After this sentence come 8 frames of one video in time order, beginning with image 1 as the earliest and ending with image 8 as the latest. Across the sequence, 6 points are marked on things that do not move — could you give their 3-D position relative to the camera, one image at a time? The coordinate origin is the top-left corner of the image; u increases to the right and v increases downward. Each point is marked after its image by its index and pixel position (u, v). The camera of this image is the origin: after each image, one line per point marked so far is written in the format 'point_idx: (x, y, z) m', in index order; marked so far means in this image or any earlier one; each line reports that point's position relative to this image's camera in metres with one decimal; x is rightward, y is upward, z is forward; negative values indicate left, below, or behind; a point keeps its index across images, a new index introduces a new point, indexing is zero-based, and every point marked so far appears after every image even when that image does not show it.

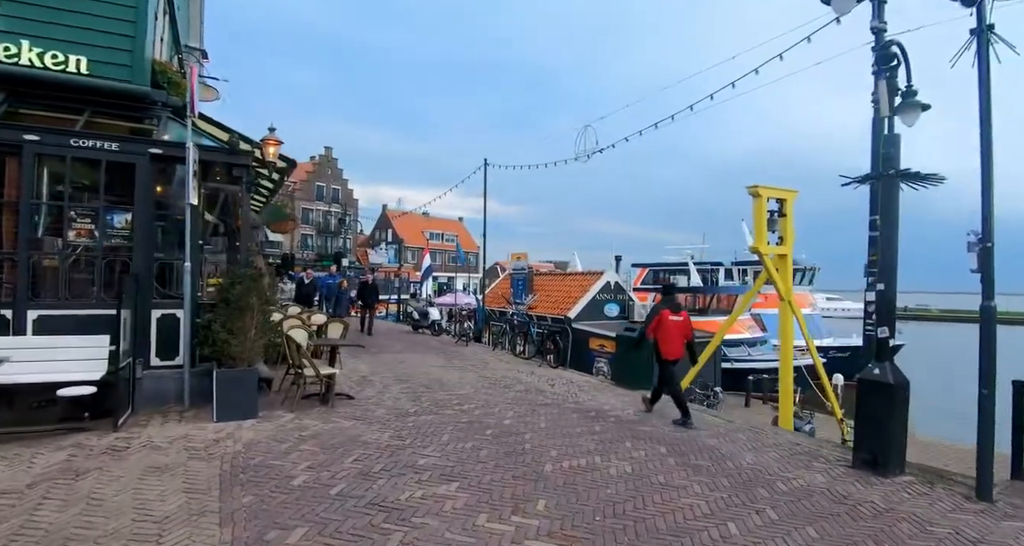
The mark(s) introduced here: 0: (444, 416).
0: (-0.7, -1.6, +5.8) m
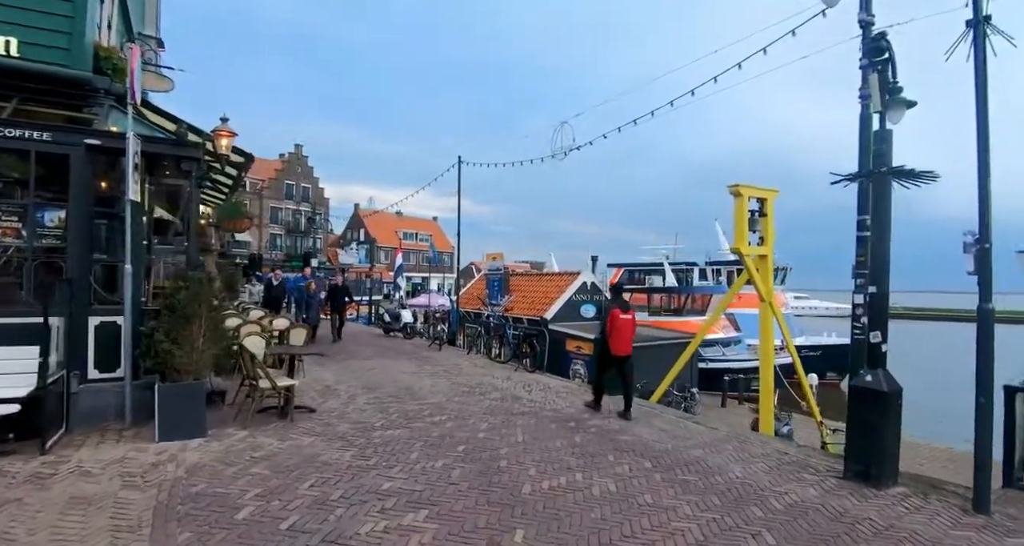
0: (-1.0, -1.6, +5.4) m
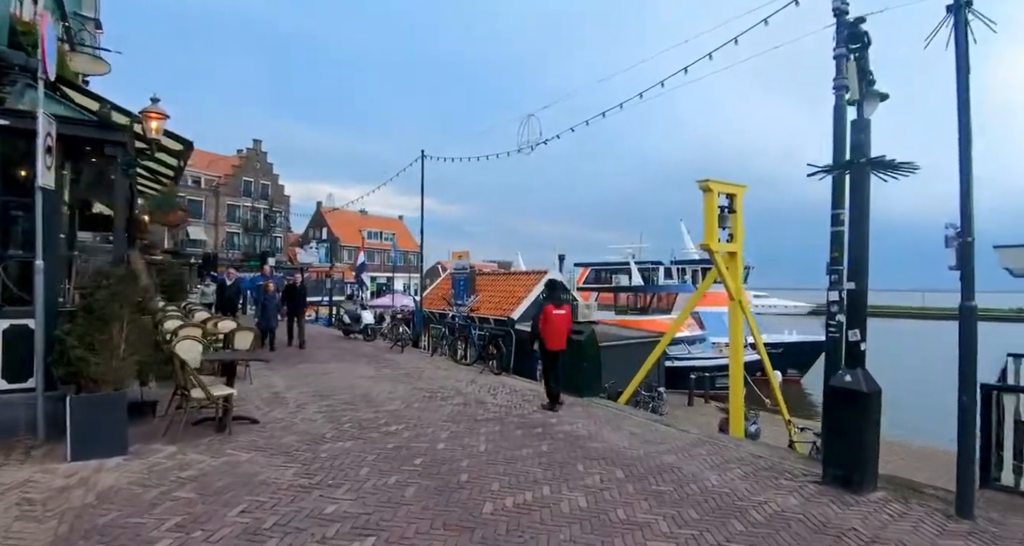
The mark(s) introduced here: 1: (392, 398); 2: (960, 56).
0: (-1.3, -1.6, +5.0) m
1: (-1.5, -1.6, +6.8) m
2: (+3.3, +1.6, +3.9) m
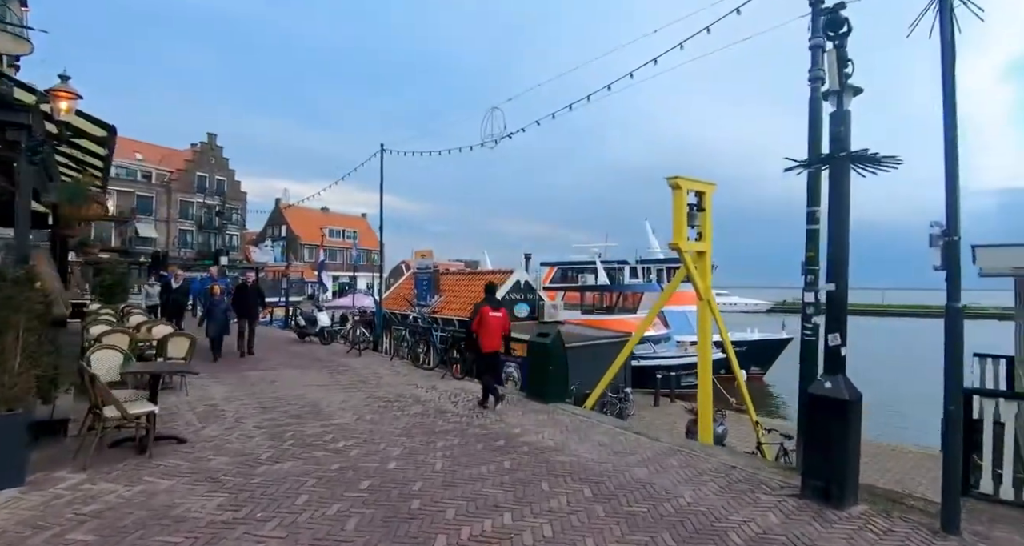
0: (-1.7, -1.6, +4.4) m
1: (-2.0, -1.6, +6.3) m
2: (+3.0, +1.6, +3.7) m
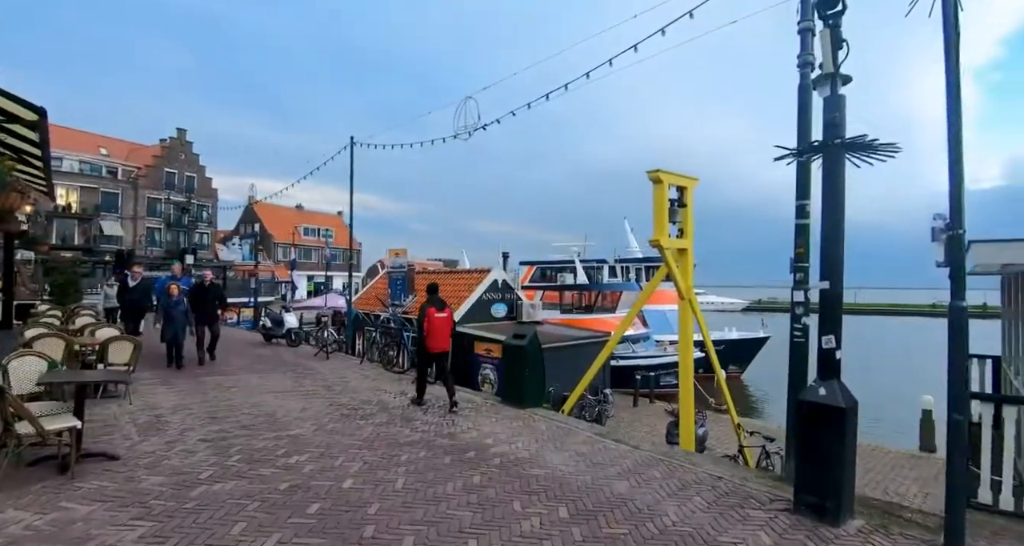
0: (-1.9, -1.5, +4.0) m
1: (-2.3, -1.6, +5.8) m
2: (+2.8, +1.6, +3.4) m
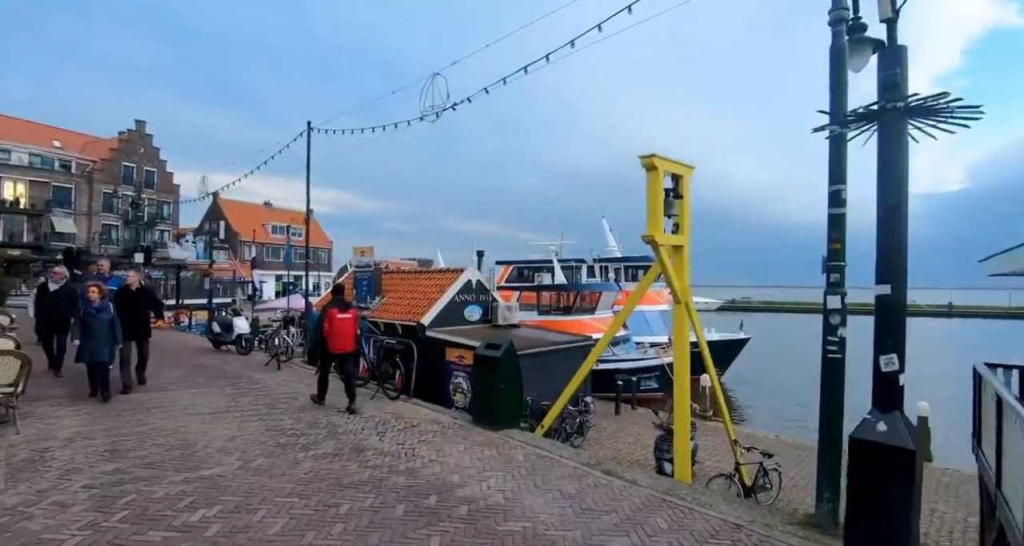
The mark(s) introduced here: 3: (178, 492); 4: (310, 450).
0: (-2.1, -1.6, +3.0) m
1: (-2.5, -1.6, +4.8) m
2: (+2.6, +1.6, +2.6) m
3: (-2.4, -1.5, +3.8) m
4: (-1.8, -1.6, +4.9) m
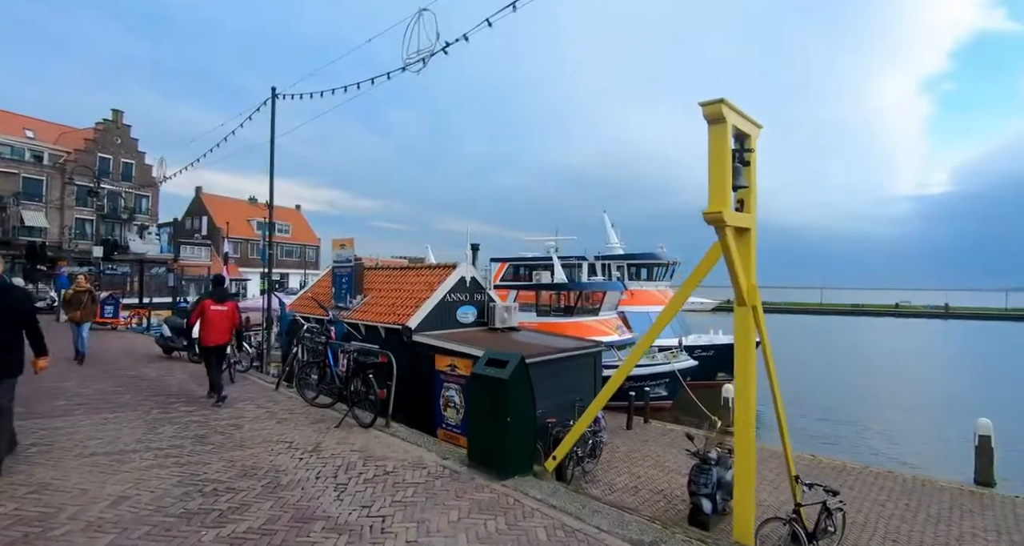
0: (-2.0, -1.5, +1.4) m
1: (-2.4, -1.5, +3.1) m
2: (+2.8, +1.6, +1.0) m
3: (-2.3, -1.5, +2.2) m
4: (-1.7, -1.5, +3.3) m
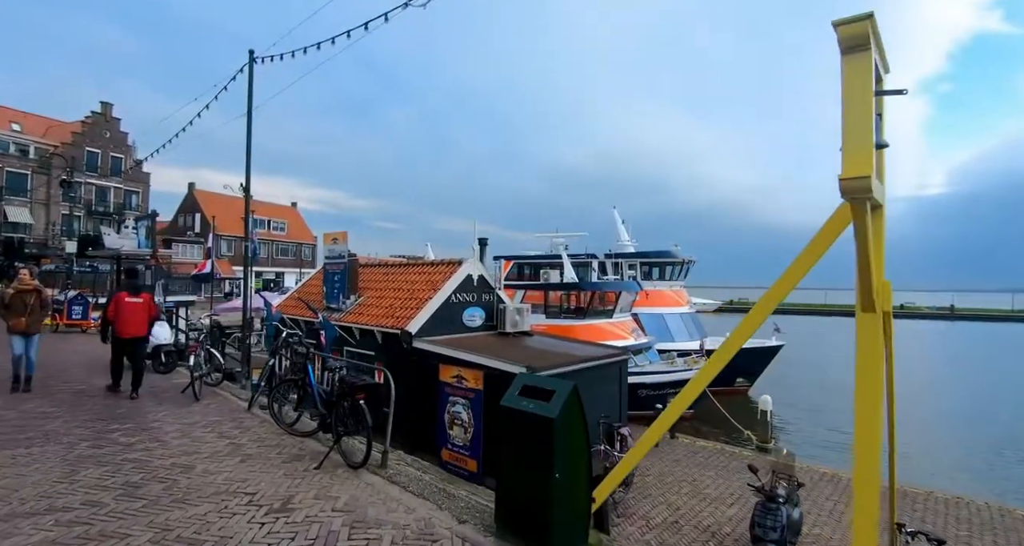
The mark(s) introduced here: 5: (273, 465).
0: (-1.7, -1.4, +0.1) m
1: (-2.1, -1.4, +1.8) m
2: (+3.1, +1.7, -0.3) m
3: (-2.0, -1.4, +0.9) m
4: (-1.5, -1.5, +2.0) m
5: (-1.9, -1.5, +4.3) m
